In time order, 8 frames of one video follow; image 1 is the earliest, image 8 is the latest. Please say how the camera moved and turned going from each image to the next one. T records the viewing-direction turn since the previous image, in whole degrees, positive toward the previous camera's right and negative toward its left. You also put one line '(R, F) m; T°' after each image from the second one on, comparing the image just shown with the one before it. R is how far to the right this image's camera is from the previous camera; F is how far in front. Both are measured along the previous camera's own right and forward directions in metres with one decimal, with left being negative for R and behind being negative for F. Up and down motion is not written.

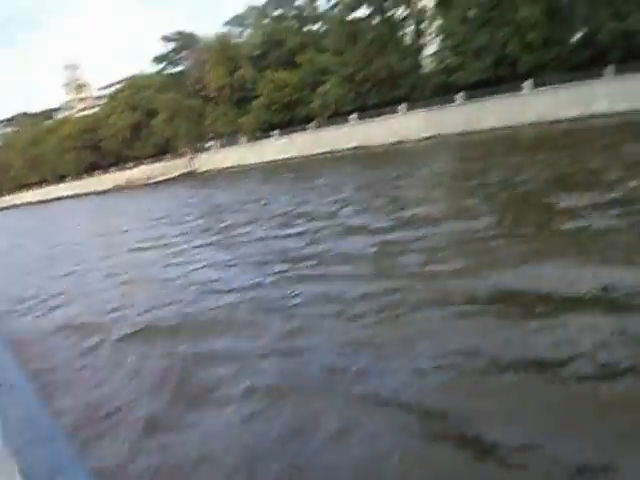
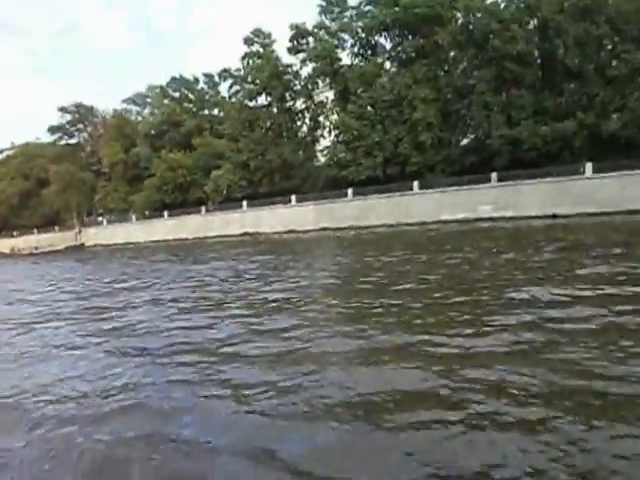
(-0.1, -0.1) m; +5°
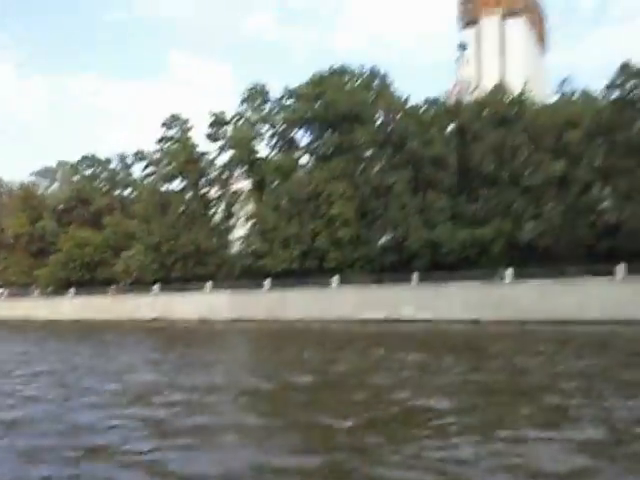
(-0.9, -0.2) m; +5°
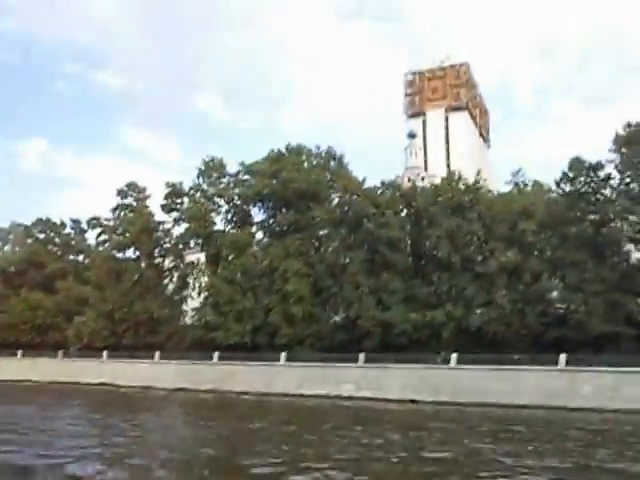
(-0.5, -0.5) m; +3°
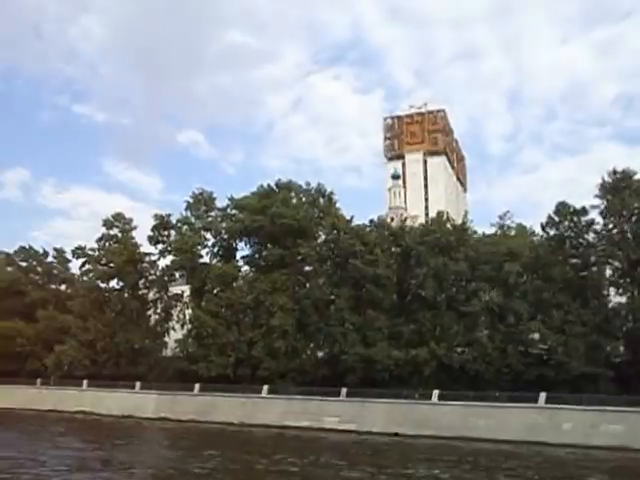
(-0.4, -0.3) m; +1°
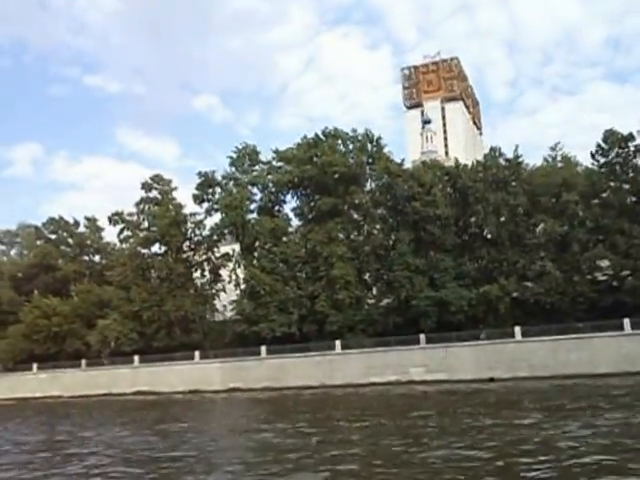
(-1.1, +1.1) m; 0°
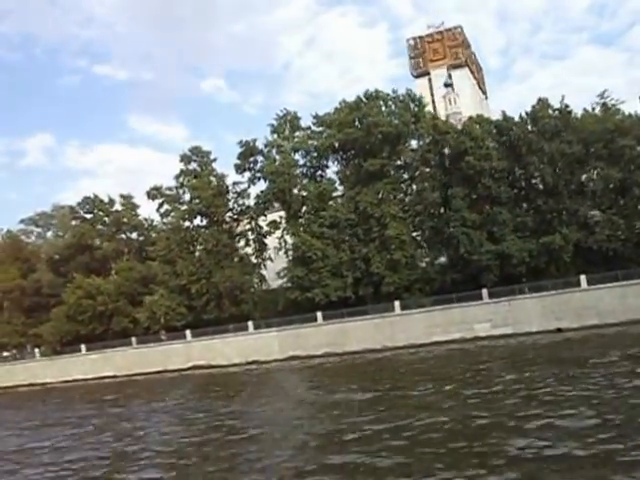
(-1.4, +0.5) m; 0°
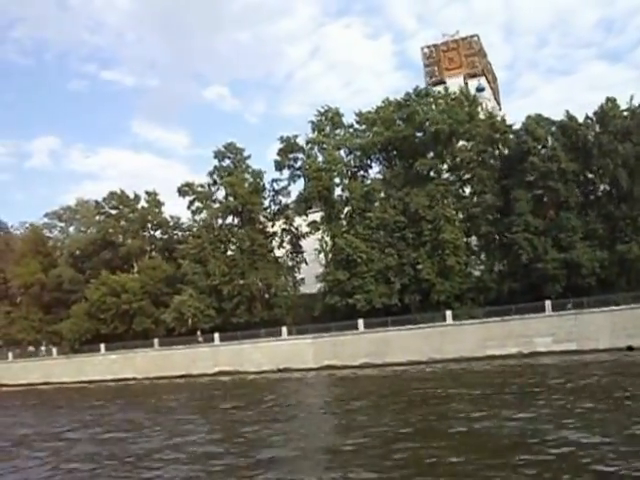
(-1.3, +2.2) m; +1°
